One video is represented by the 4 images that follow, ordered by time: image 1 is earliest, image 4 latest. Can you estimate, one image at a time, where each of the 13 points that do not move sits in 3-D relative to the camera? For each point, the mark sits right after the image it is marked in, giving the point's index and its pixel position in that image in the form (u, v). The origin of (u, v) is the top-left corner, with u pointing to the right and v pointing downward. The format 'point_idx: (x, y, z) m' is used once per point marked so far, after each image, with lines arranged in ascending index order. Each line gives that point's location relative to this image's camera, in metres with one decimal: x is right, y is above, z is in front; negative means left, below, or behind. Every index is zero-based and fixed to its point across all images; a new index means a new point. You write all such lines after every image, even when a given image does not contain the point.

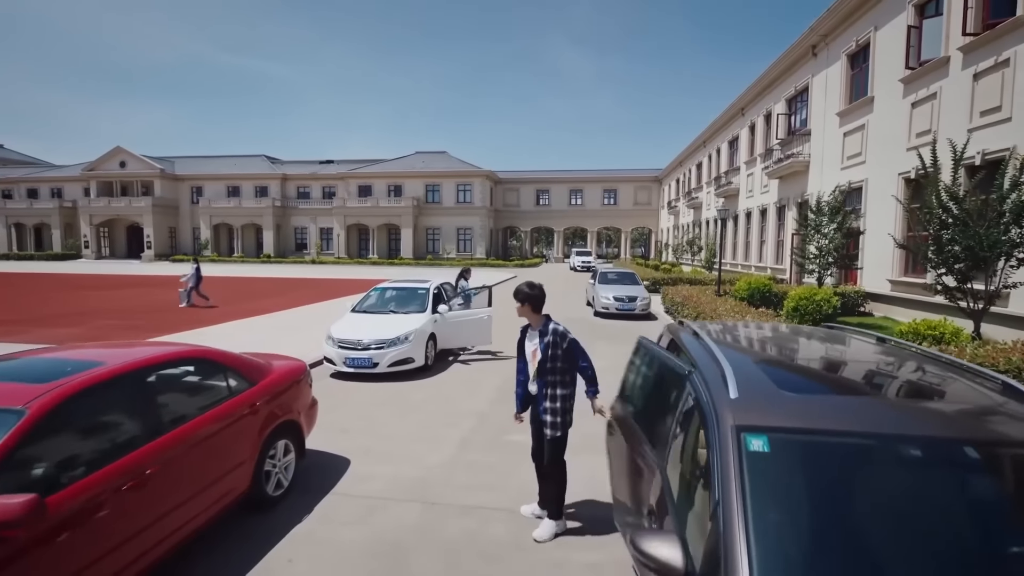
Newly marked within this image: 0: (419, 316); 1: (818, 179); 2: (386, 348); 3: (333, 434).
0: (-1.6, -0.5, +8.6) m
1: (+10.6, +3.8, +17.5) m
2: (-1.9, -0.9, +7.7) m
3: (-2.0, -1.6, +5.6) m
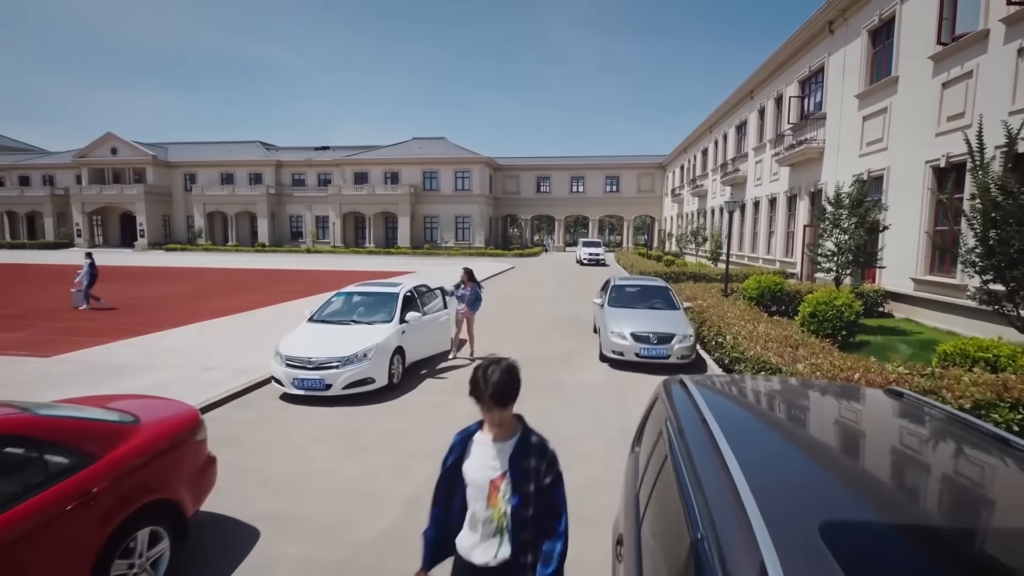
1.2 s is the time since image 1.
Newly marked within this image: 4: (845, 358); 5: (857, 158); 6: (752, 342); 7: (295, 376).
0: (-1.9, -0.6, +7.5) m
1: (+10.3, +3.9, +16.3) m
2: (-2.3, -1.0, +6.7) m
3: (-2.3, -1.8, +4.6) m
4: (+3.9, -0.8, +5.9) m
5: (+10.1, +3.8, +14.8) m
6: (+3.4, -0.7, +7.1) m
7: (-2.8, -1.2, +6.7) m
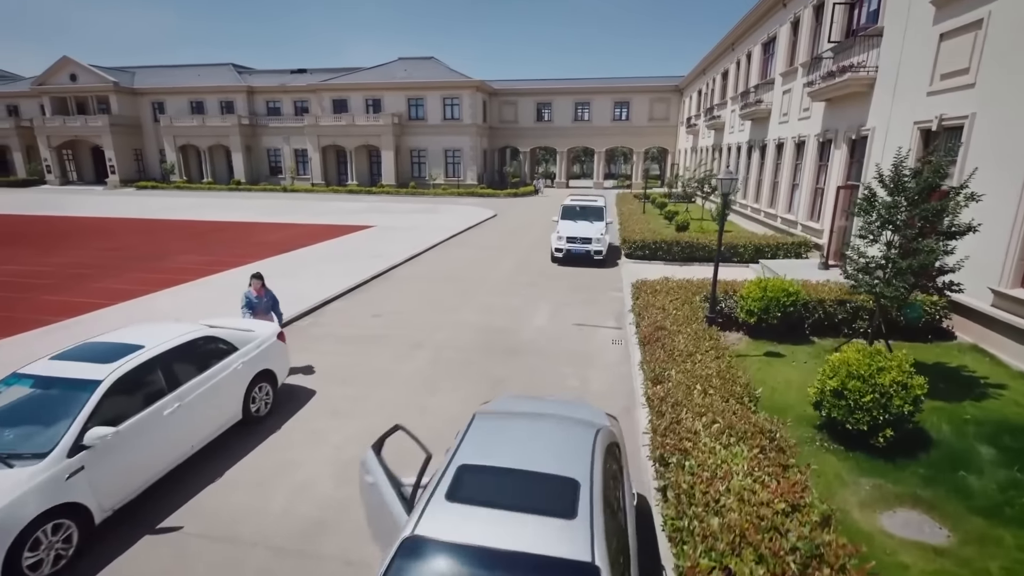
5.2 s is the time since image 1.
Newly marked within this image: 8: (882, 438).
0: (-3.9, -1.5, +4.1) m
1: (+8.6, +4.2, +11.7) m
2: (-4.3, -2.1, +3.3) m
3: (-4.4, -3.1, +1.4) m
4: (+1.8, -2.0, +2.3) m
5: (+8.3, +3.9, +10.3) m
6: (+1.3, -1.7, +3.5) m
7: (-4.9, -2.2, +3.4) m
8: (+3.9, -1.6, +5.4) m
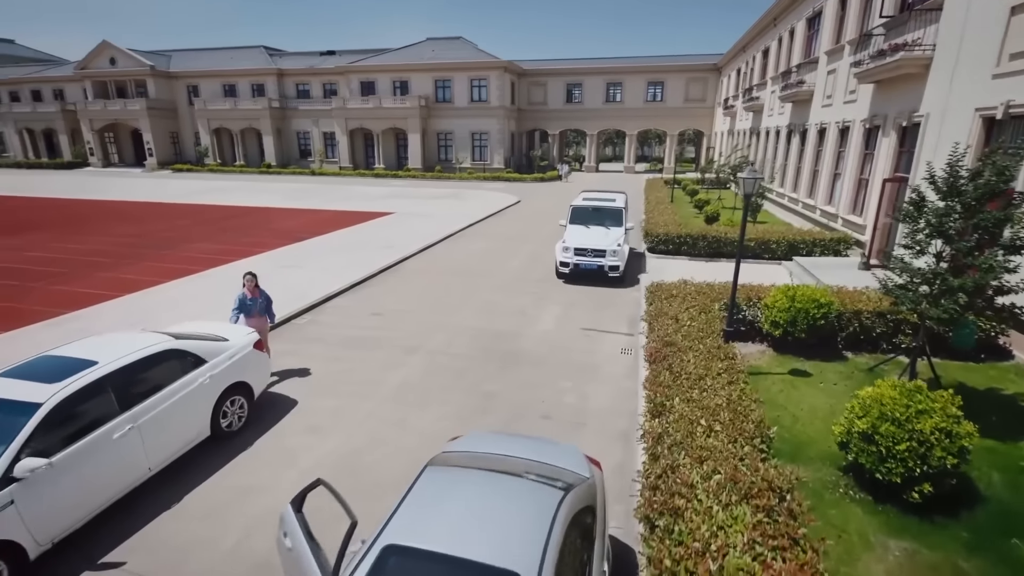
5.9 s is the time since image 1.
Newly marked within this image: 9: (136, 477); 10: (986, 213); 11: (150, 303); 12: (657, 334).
0: (-4.2, -1.6, +3.8) m
1: (+8.8, +4.1, +10.4) m
2: (-4.6, -2.2, +3.1) m
3: (-4.9, -3.4, +1.2) m
4: (+1.4, -2.3, +1.7) m
5: (+8.5, +3.7, +9.0) m
6: (+1.0, -2.0, +2.9) m
7: (-5.2, -2.3, +3.1) m
8: (+3.7, -1.8, +4.6) m
9: (-3.7, -1.8, +5.0) m
10: (+5.4, +0.9, +5.8) m
11: (-8.0, -0.5, +10.2) m
12: (+2.2, -0.6, +7.6) m
